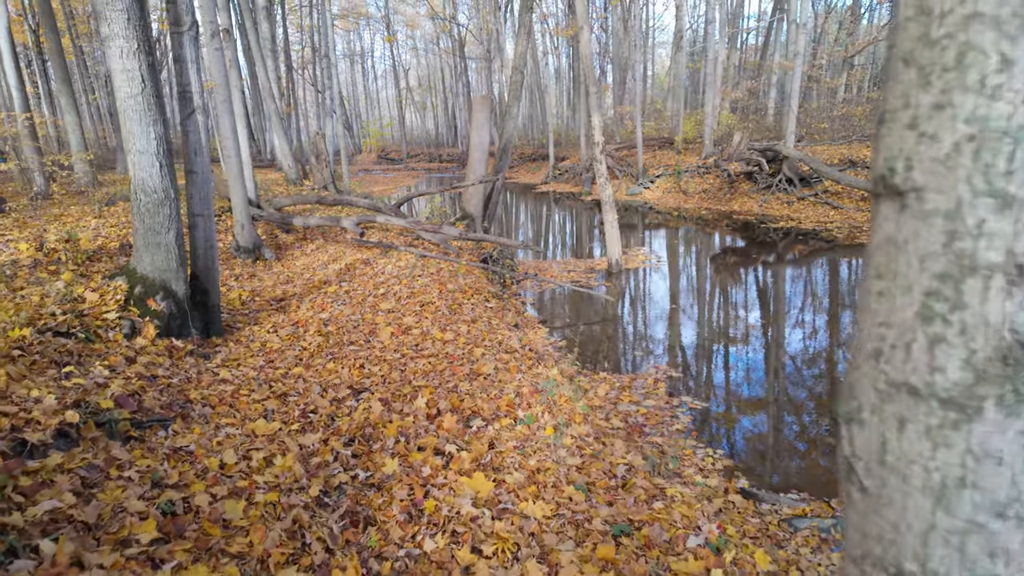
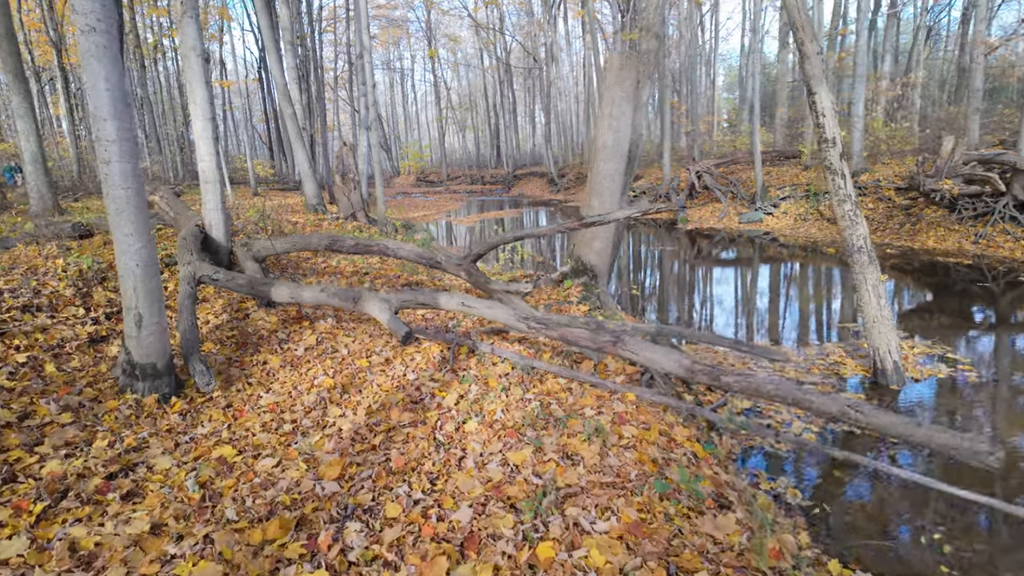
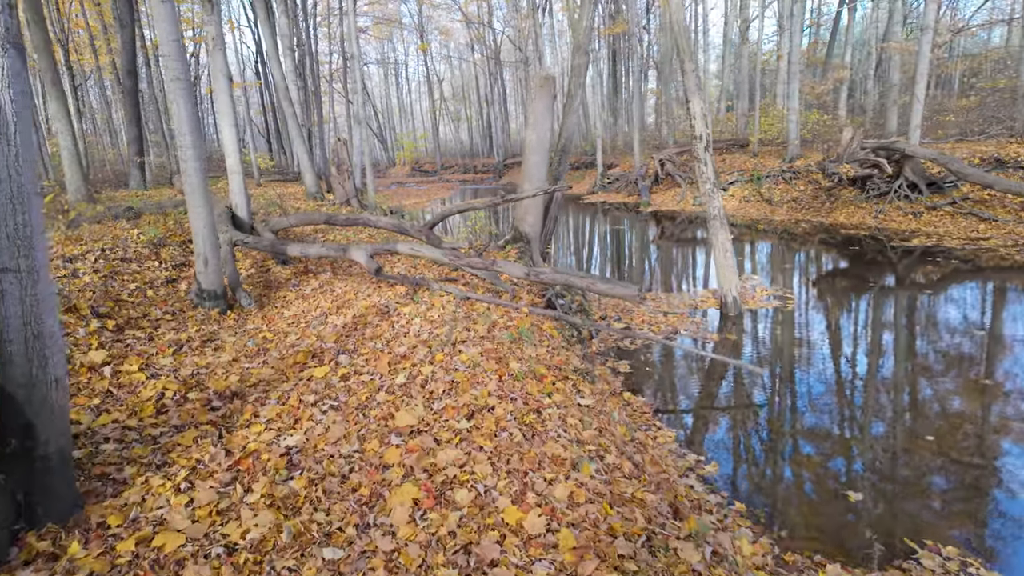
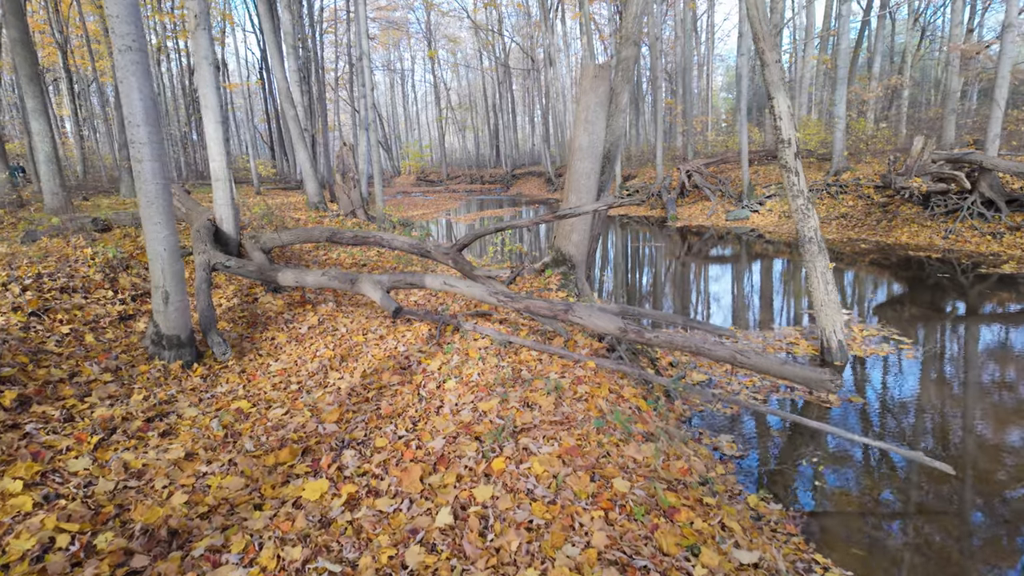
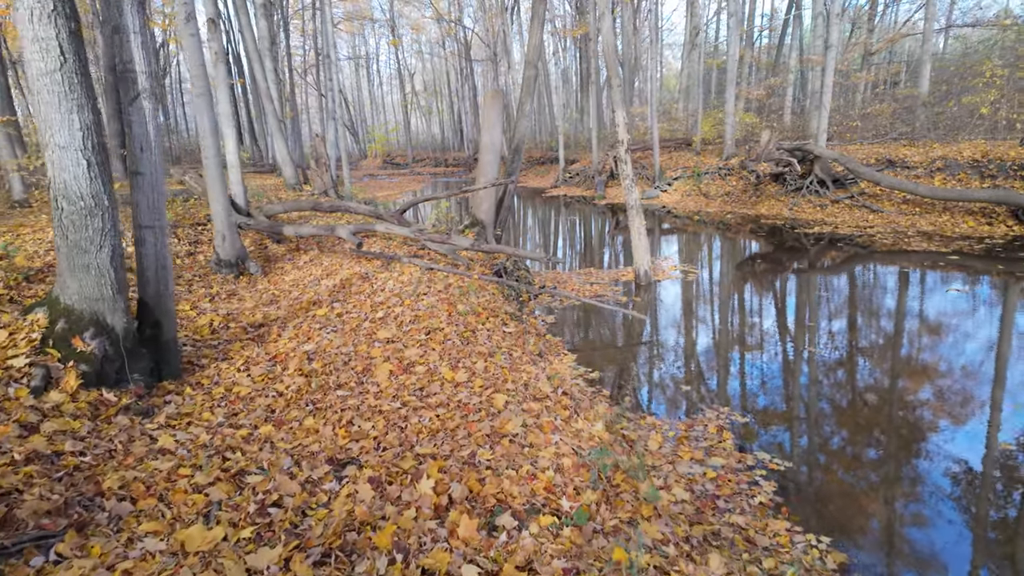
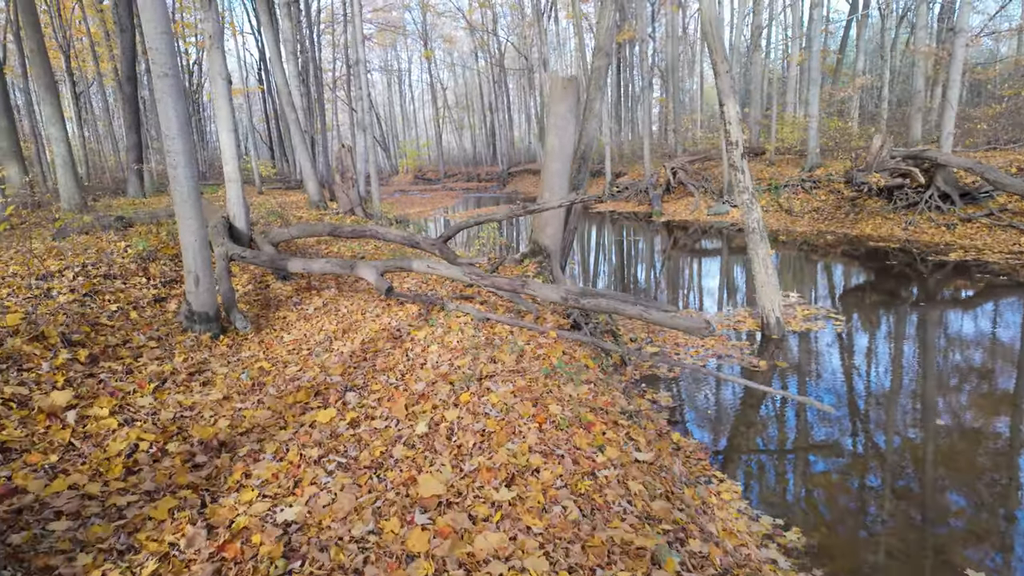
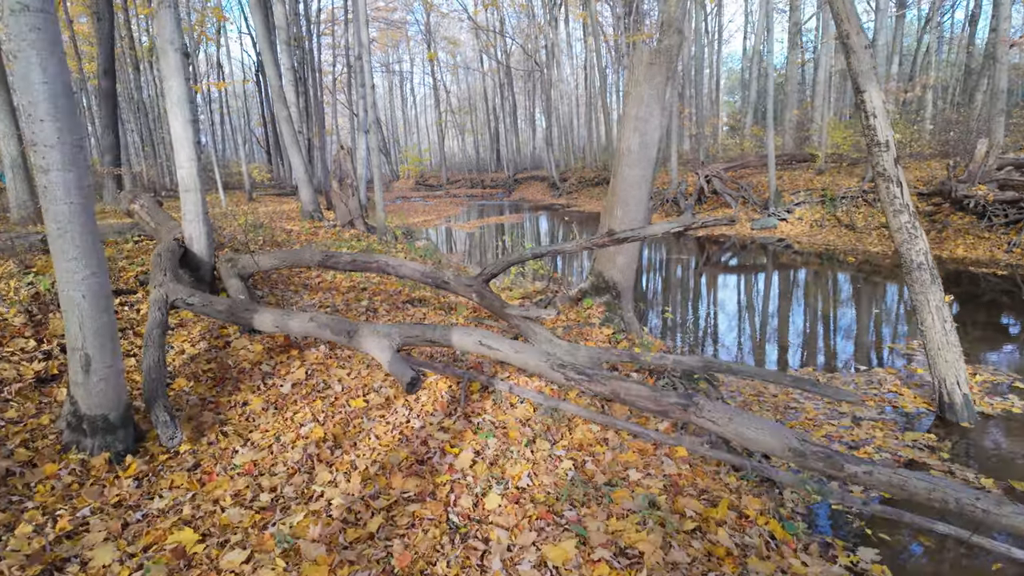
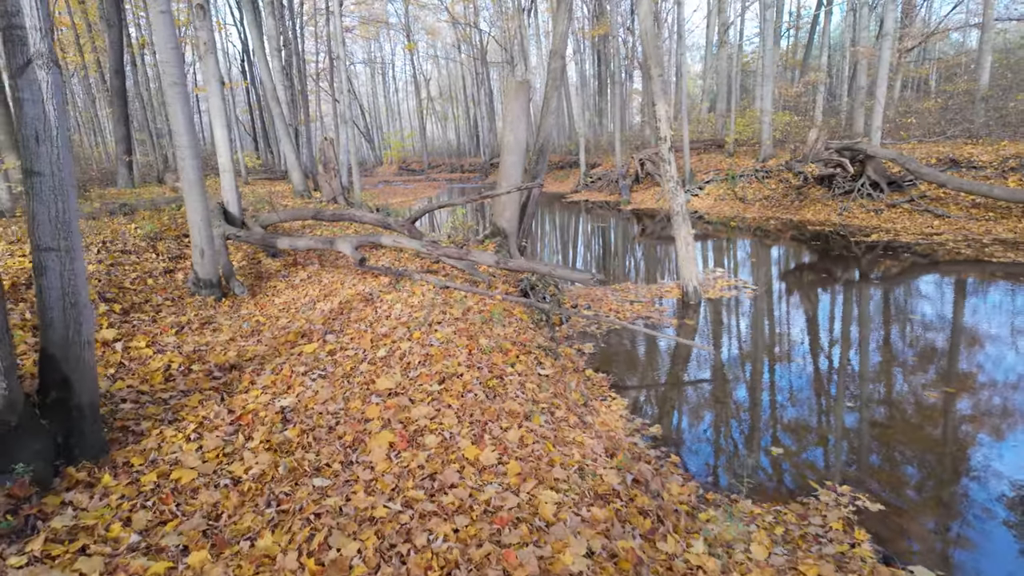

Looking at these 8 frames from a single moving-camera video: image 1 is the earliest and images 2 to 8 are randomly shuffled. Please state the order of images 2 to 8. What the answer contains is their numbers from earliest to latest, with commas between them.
5, 8, 3, 6, 4, 2, 7
